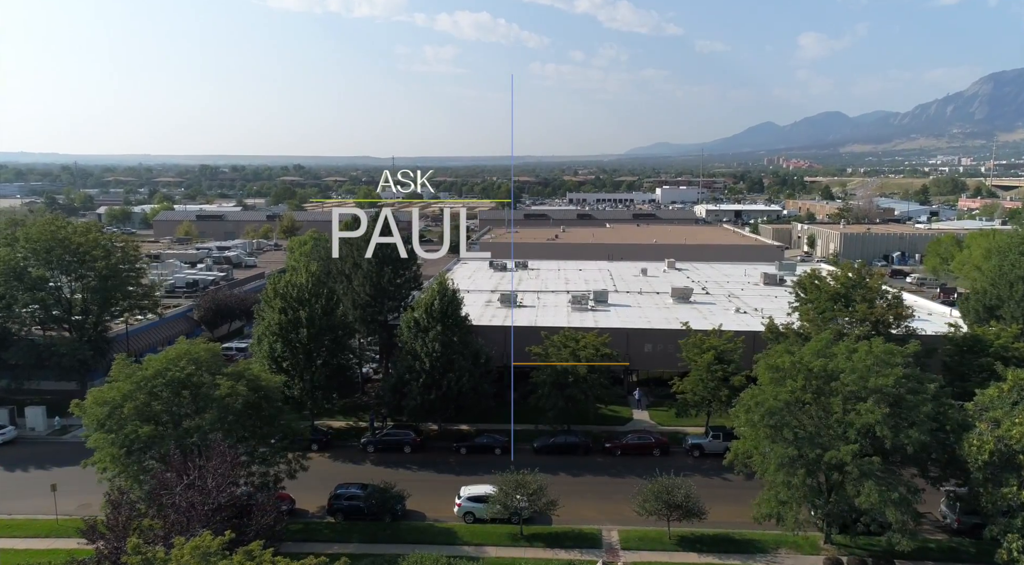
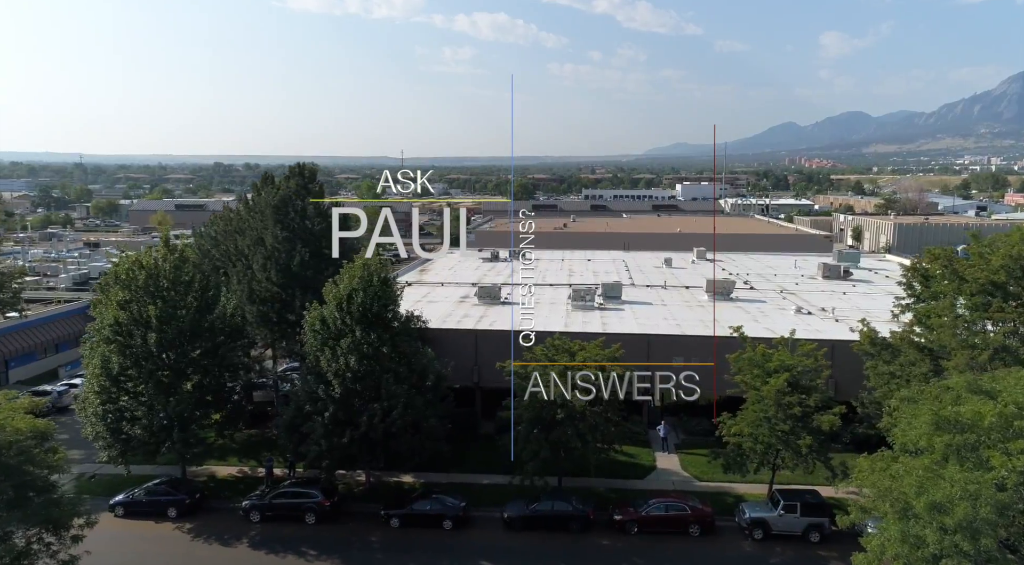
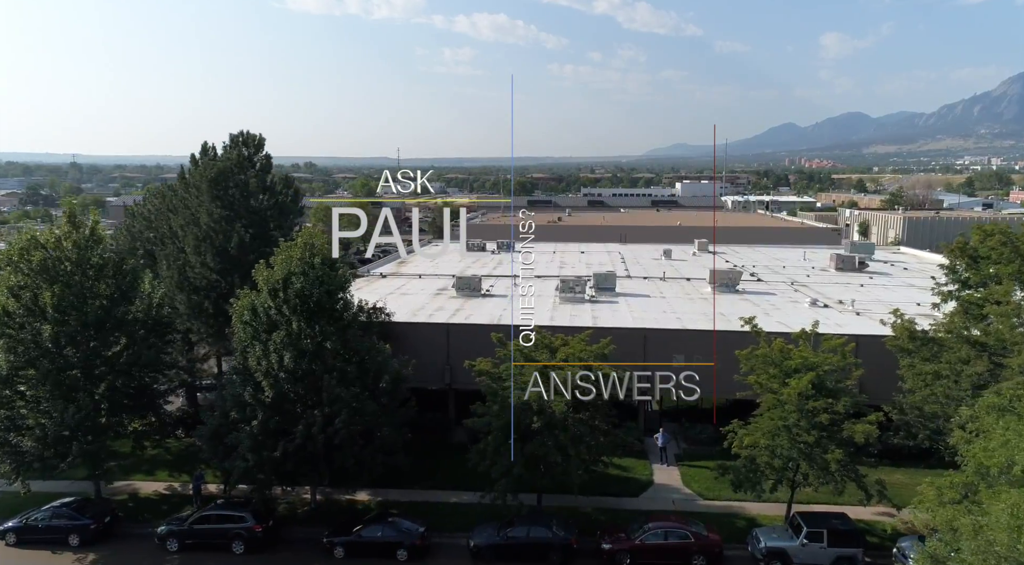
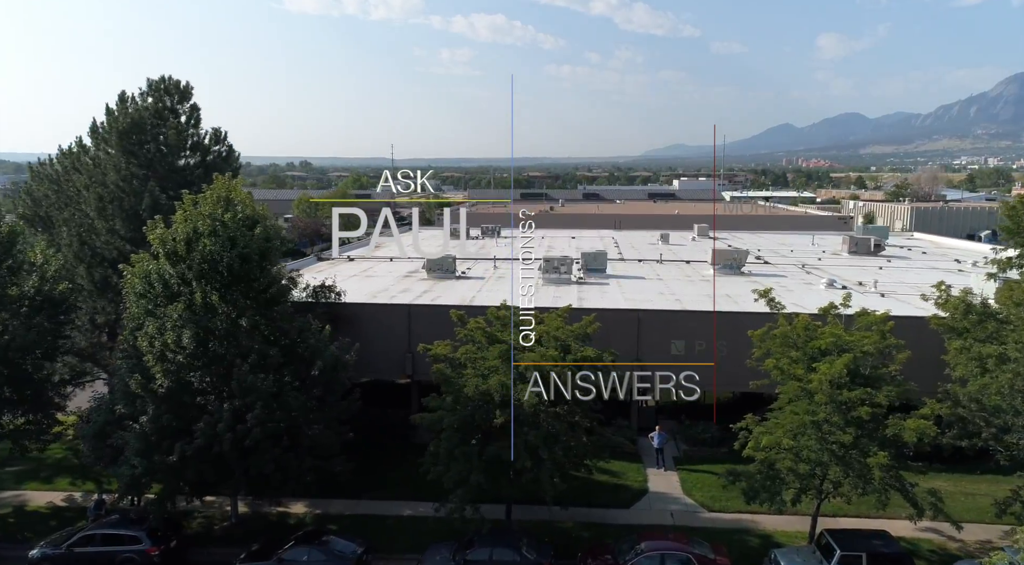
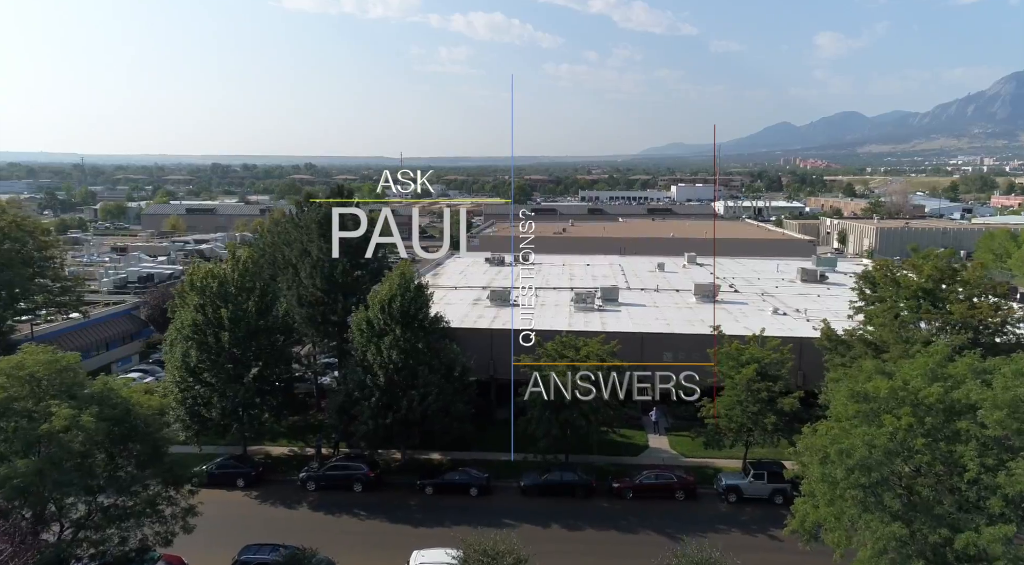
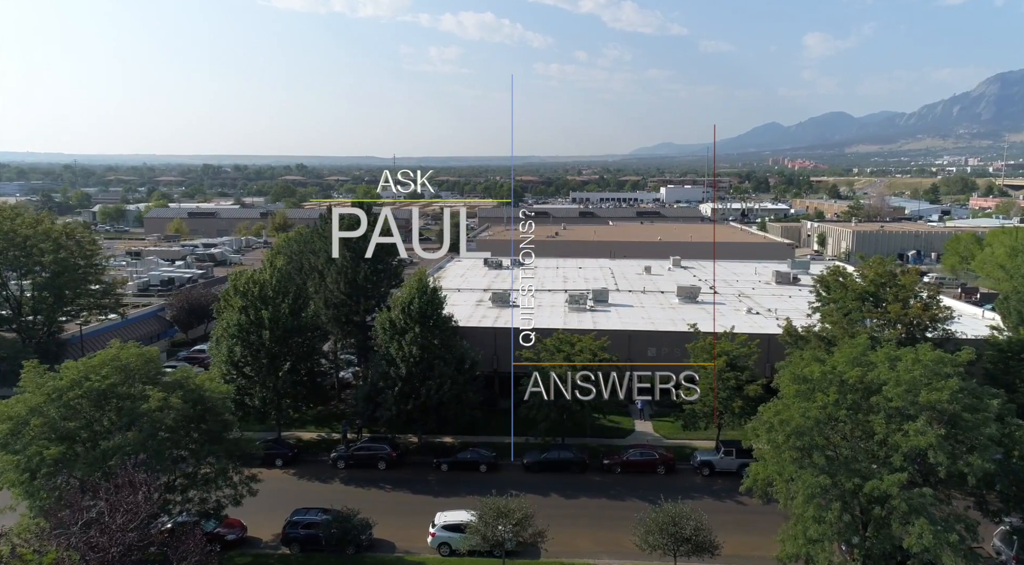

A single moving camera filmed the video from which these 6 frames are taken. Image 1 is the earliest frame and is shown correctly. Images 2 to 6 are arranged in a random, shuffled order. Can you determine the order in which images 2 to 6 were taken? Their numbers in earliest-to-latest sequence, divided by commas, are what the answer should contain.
6, 5, 2, 3, 4
